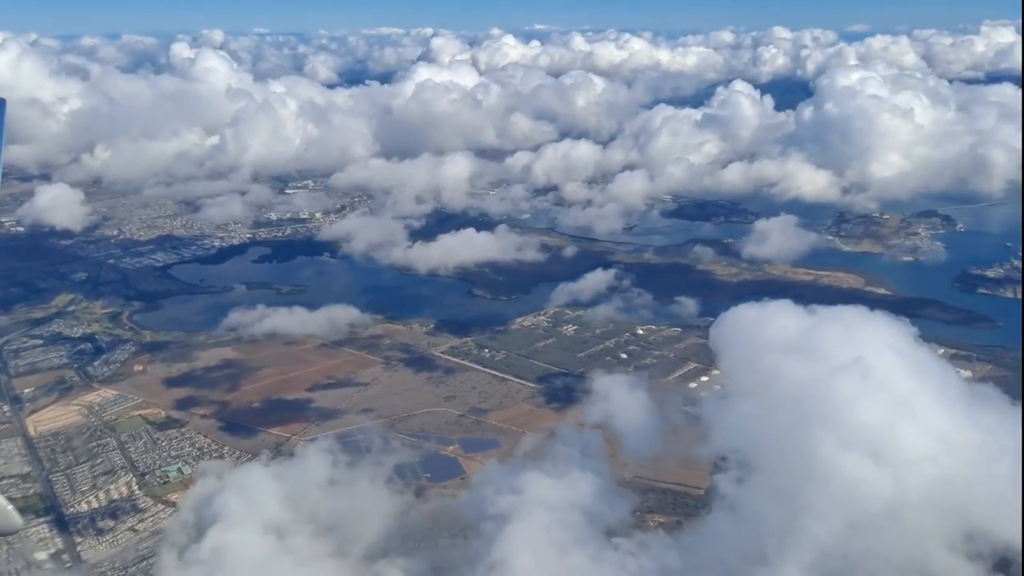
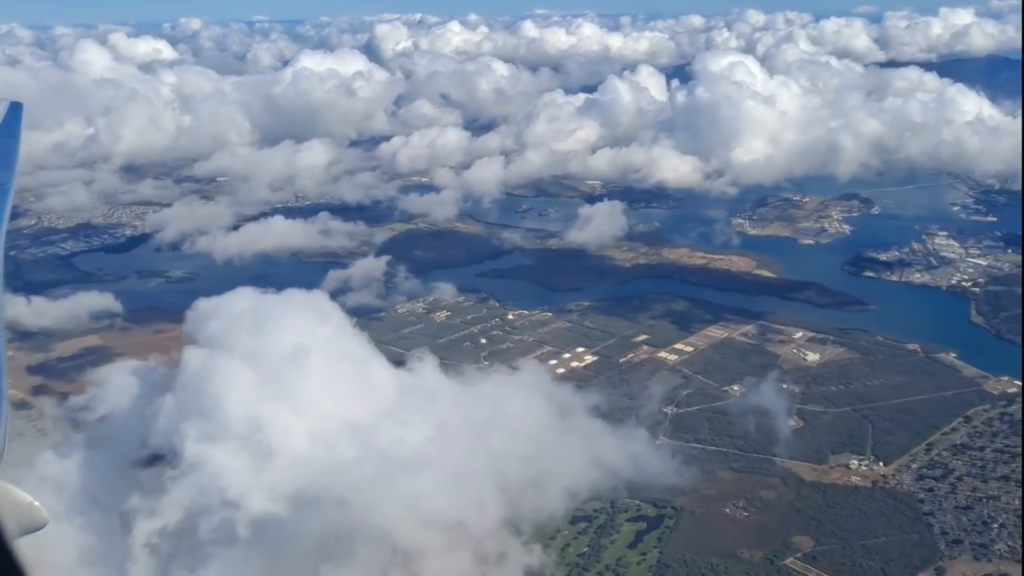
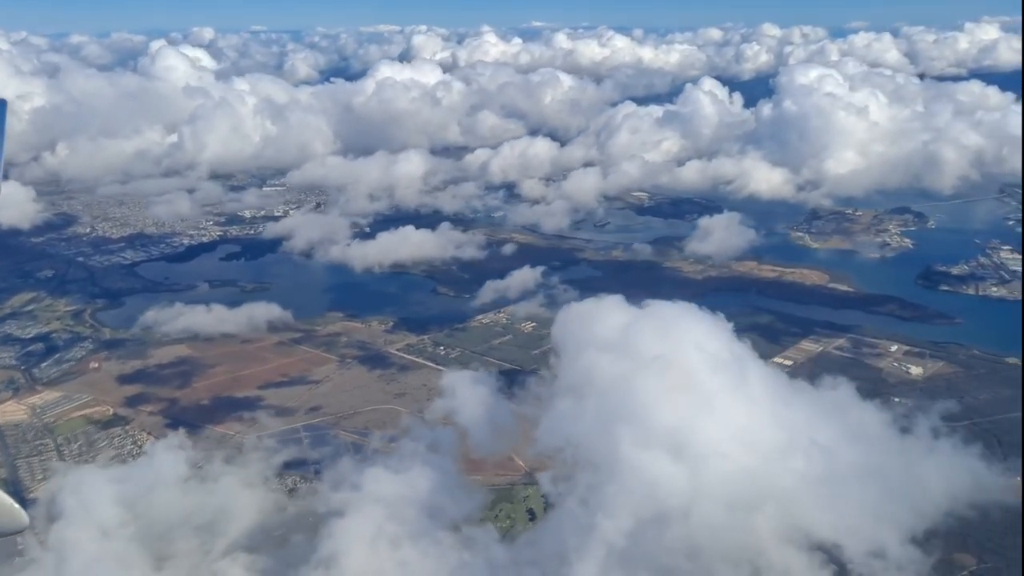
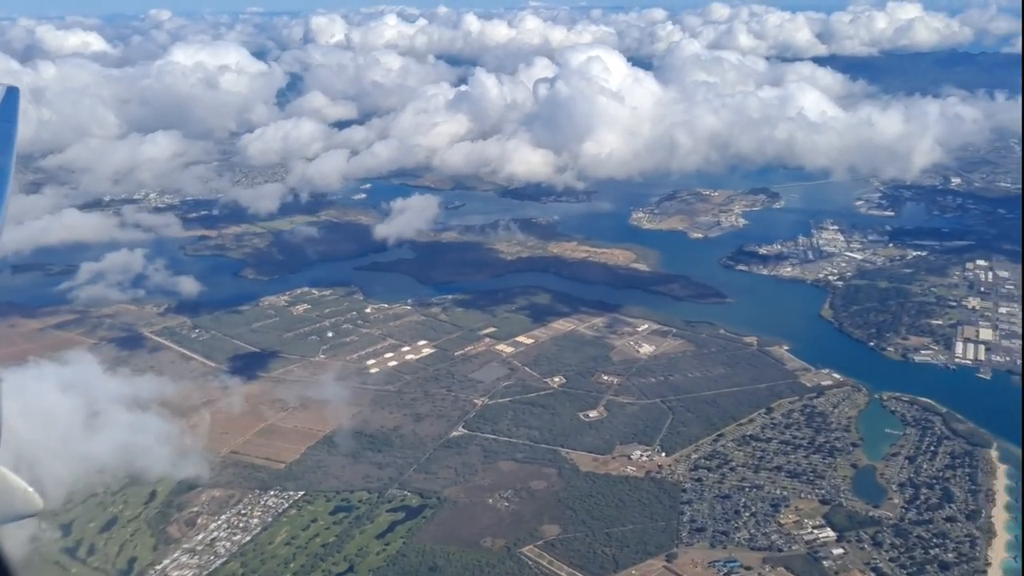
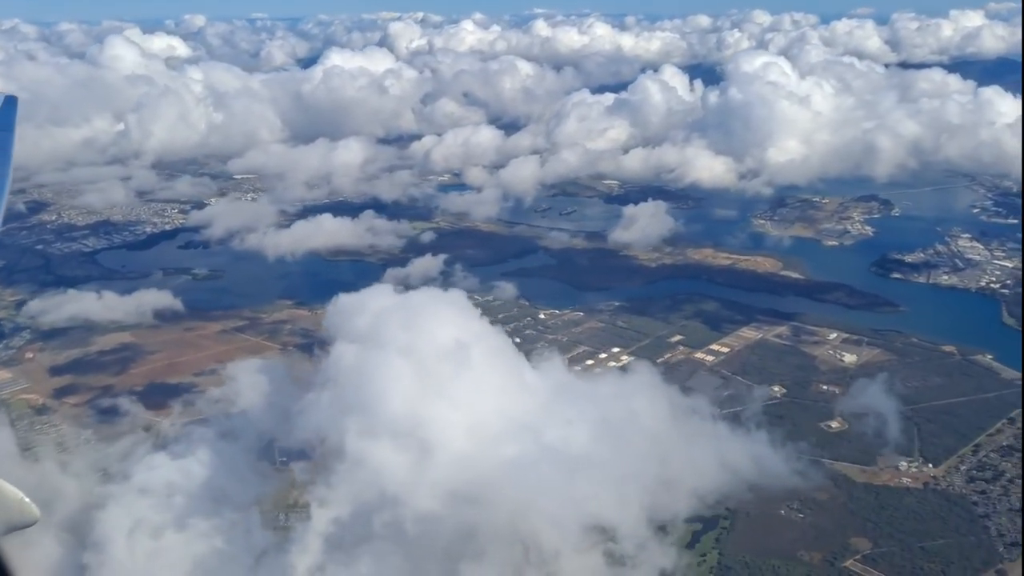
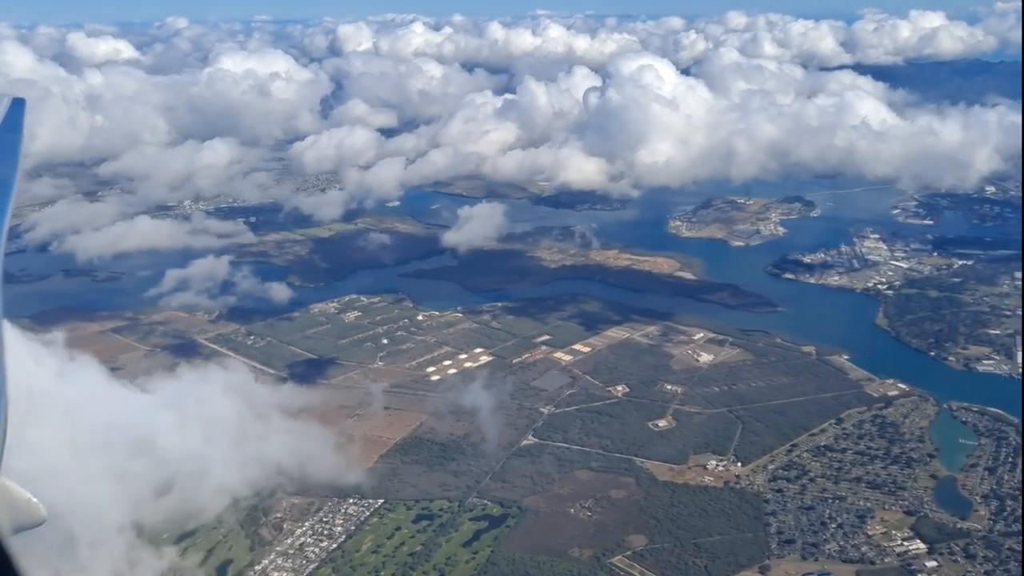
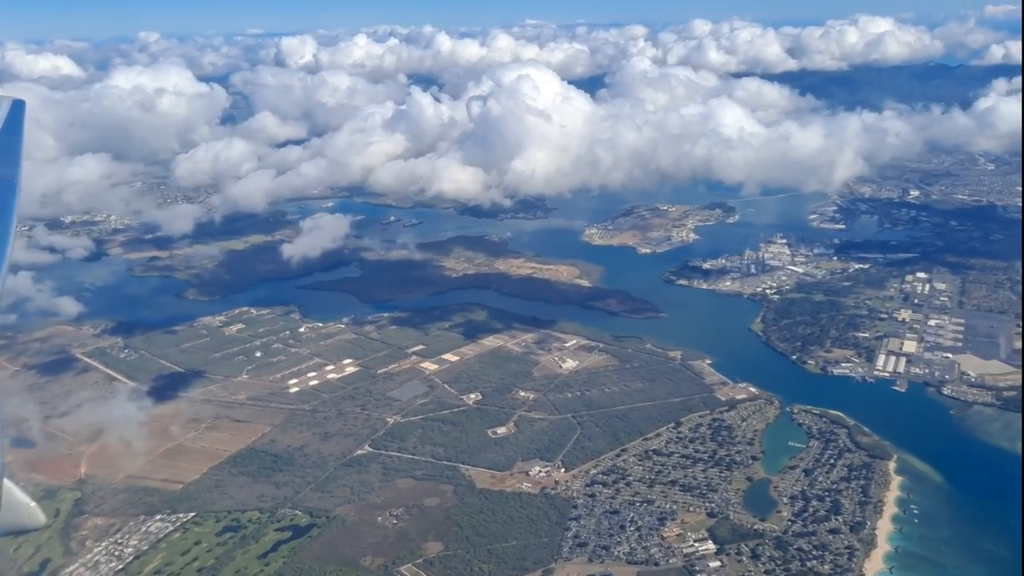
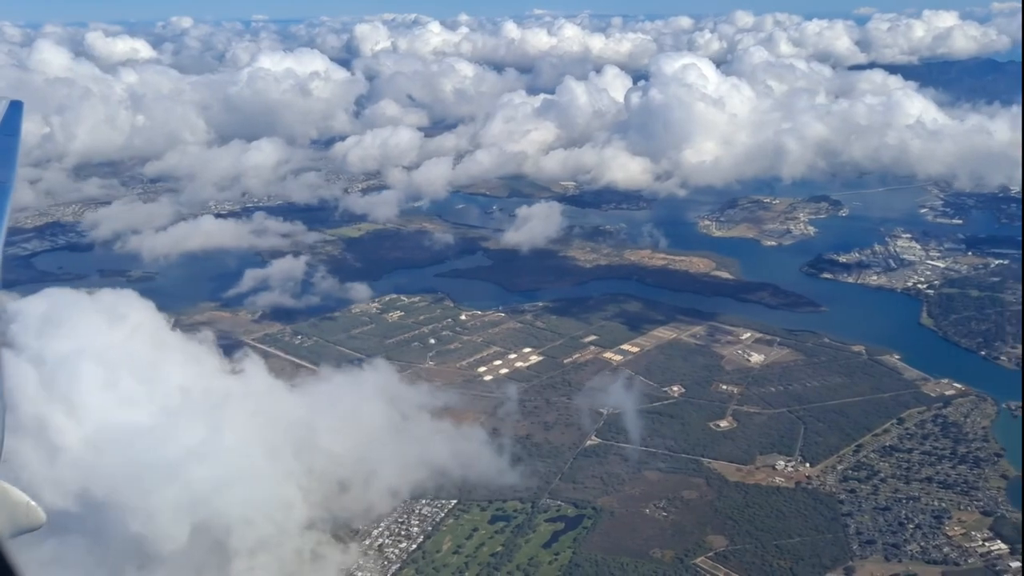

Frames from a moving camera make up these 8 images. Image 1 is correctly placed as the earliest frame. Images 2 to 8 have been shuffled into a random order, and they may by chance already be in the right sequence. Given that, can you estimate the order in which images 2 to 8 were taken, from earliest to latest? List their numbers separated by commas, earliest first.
3, 5, 2, 8, 6, 4, 7
